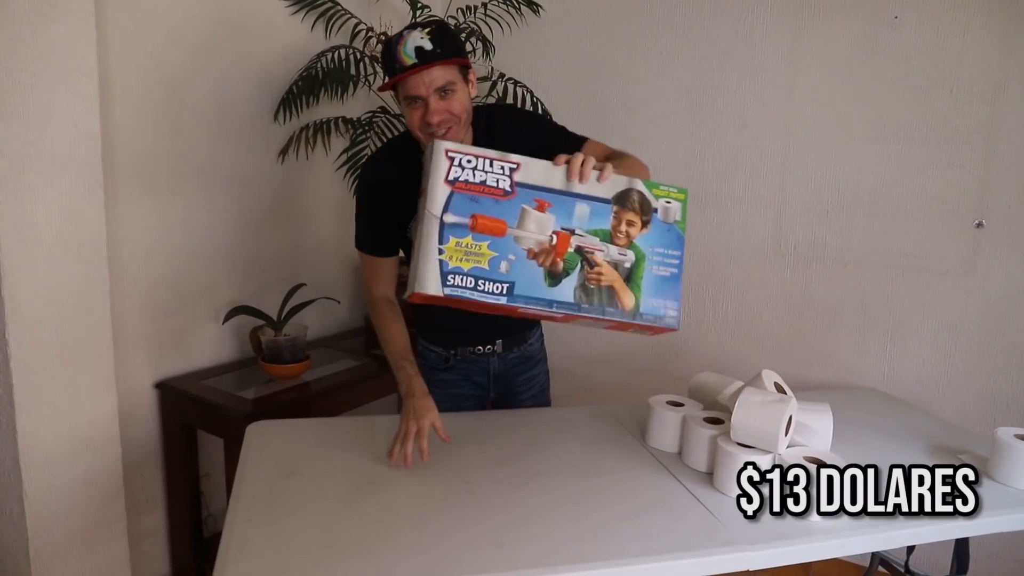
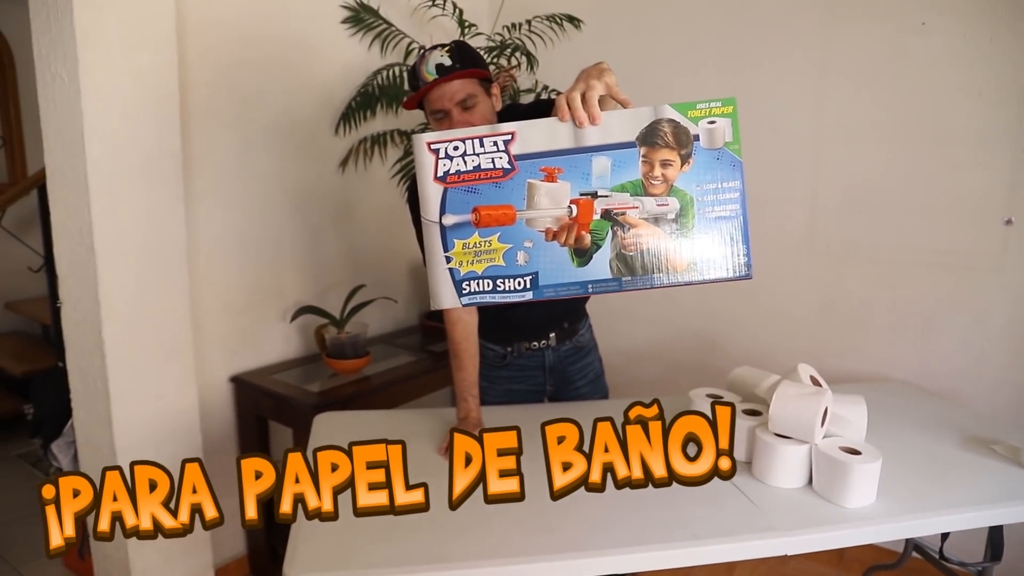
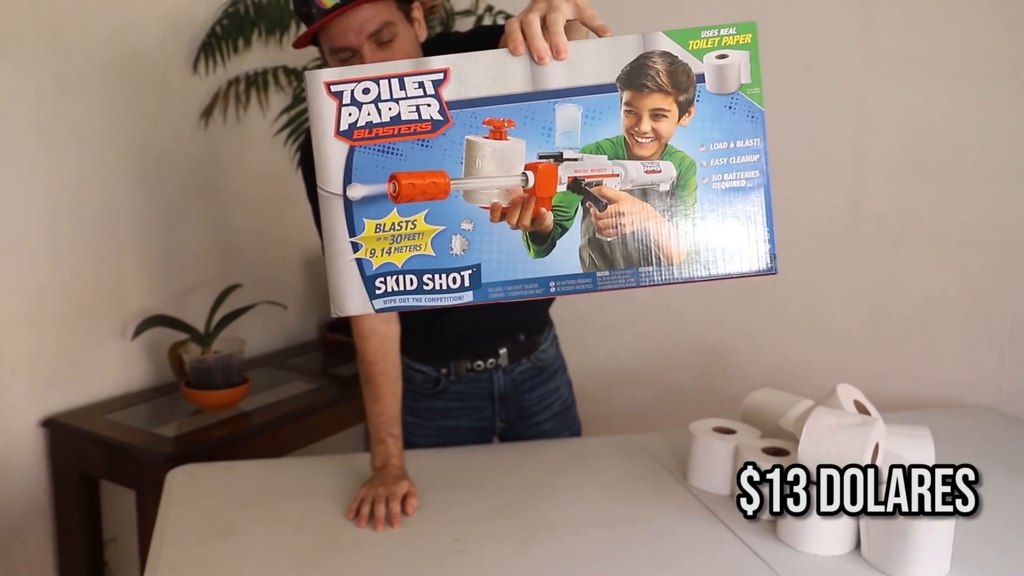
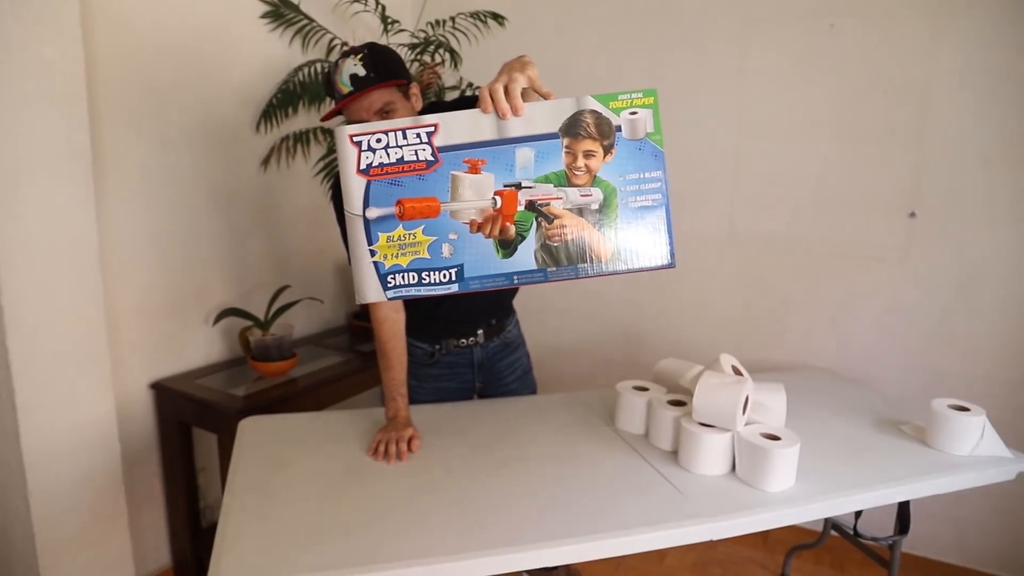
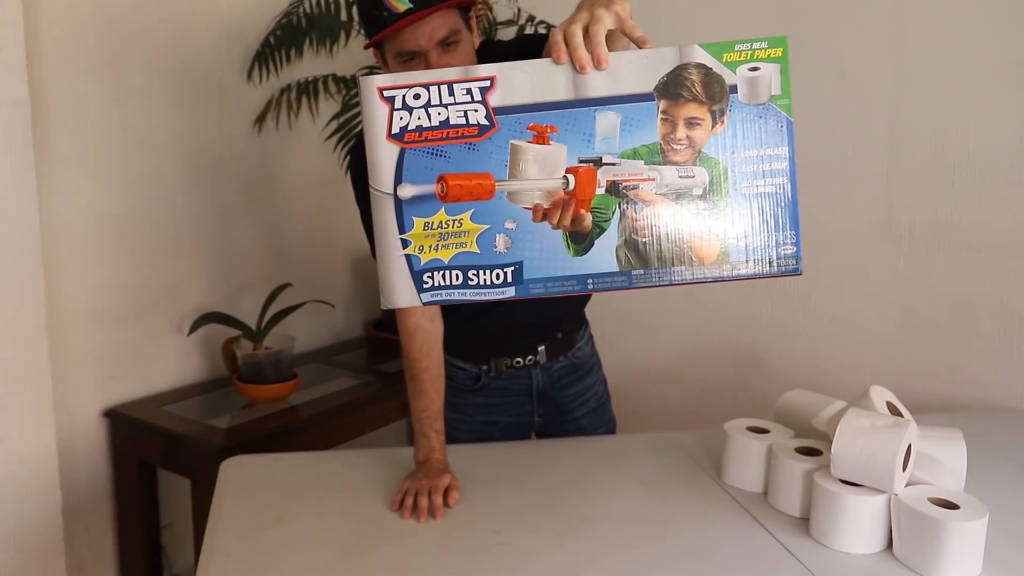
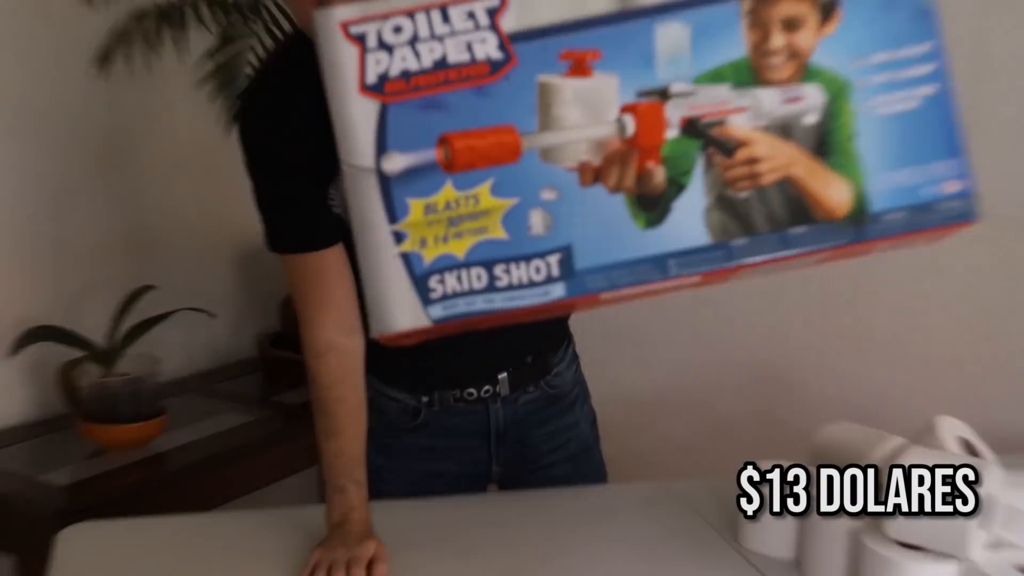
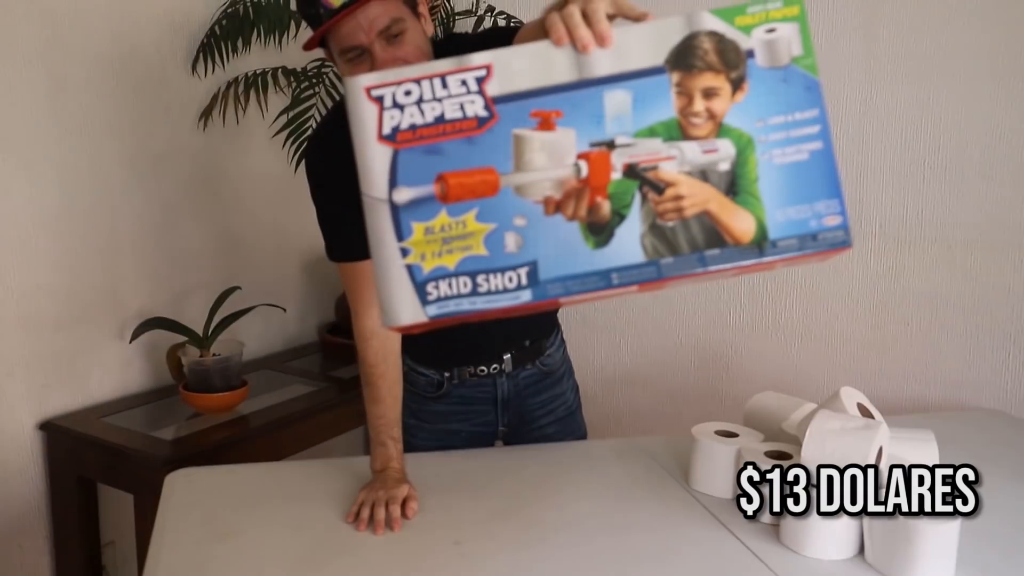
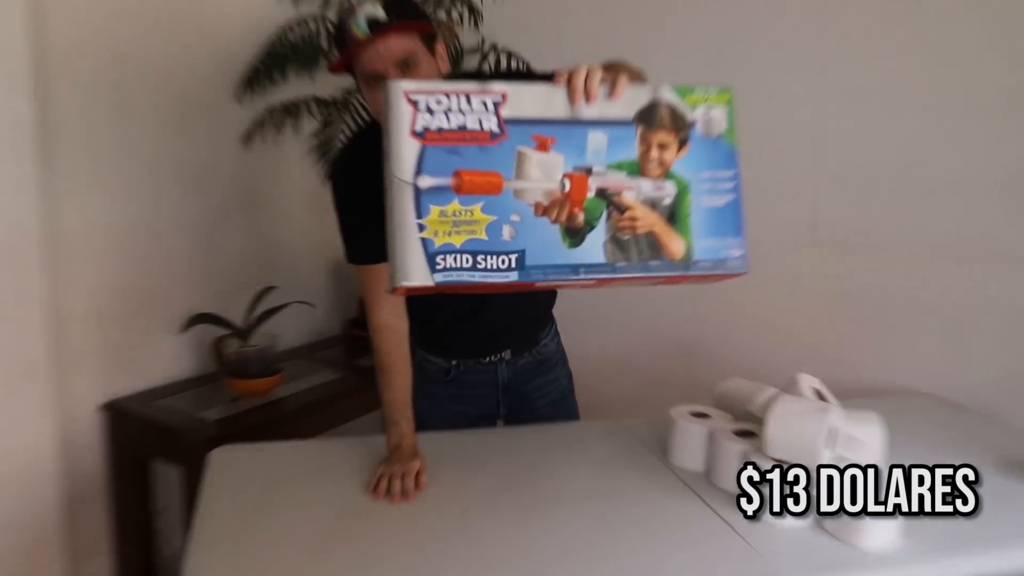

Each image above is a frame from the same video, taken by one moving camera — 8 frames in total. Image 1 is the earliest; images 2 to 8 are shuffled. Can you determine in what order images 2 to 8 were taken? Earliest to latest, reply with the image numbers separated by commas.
8, 6, 7, 3, 4, 2, 5
